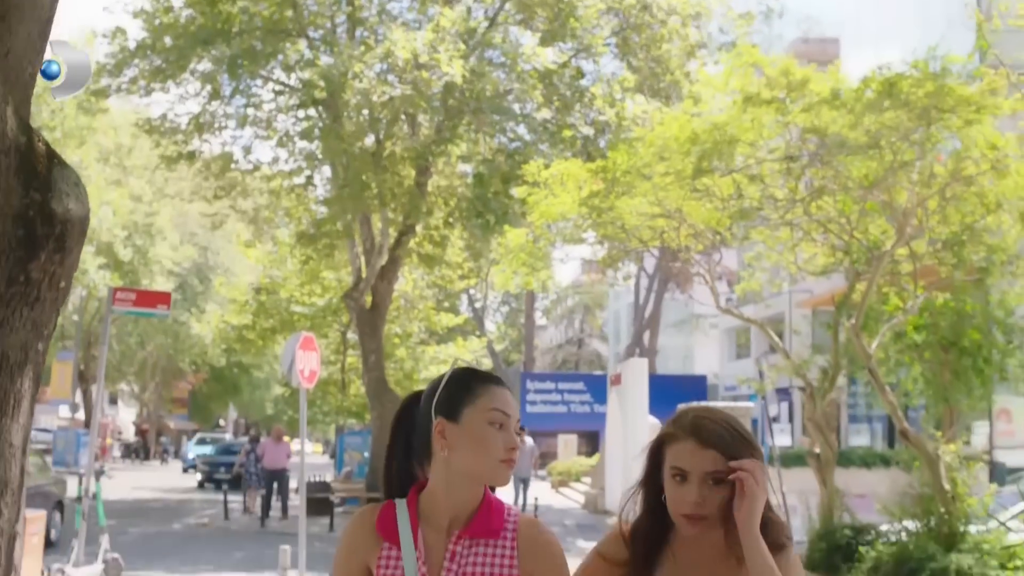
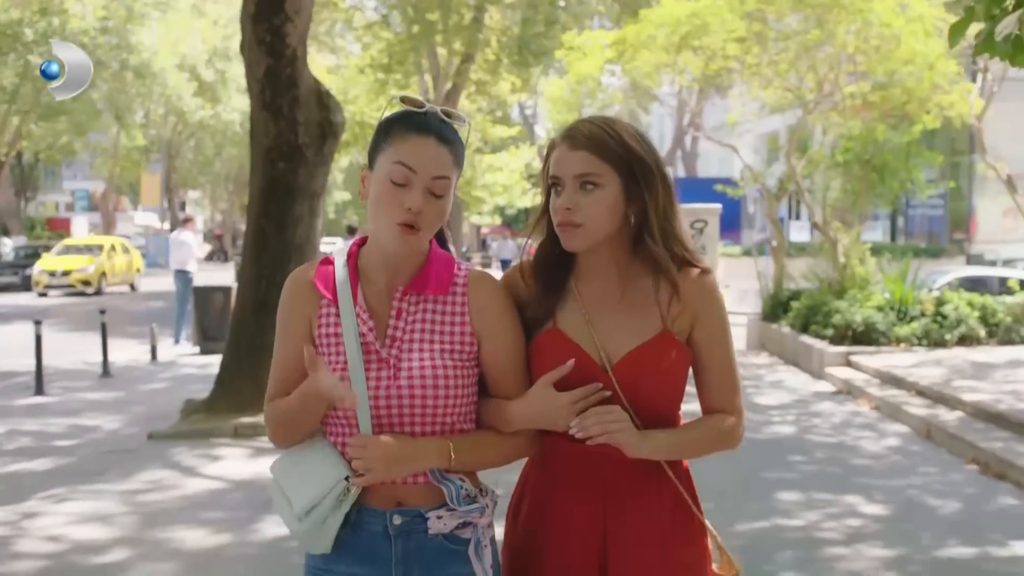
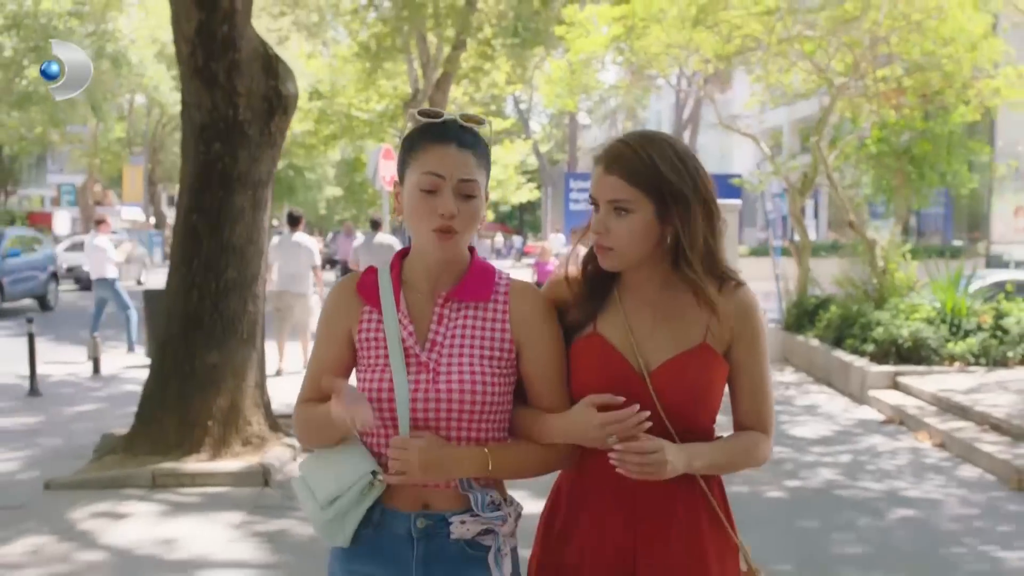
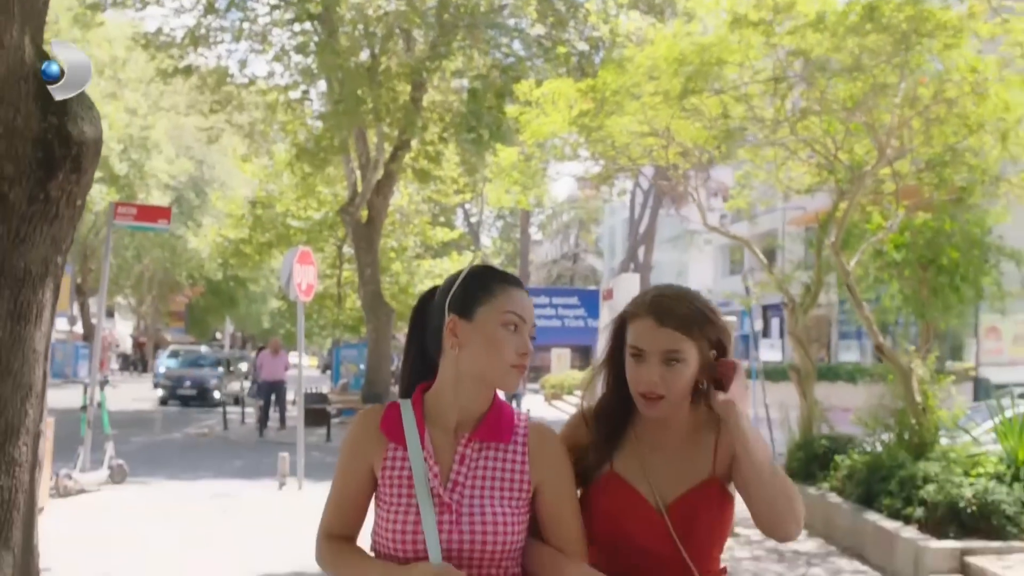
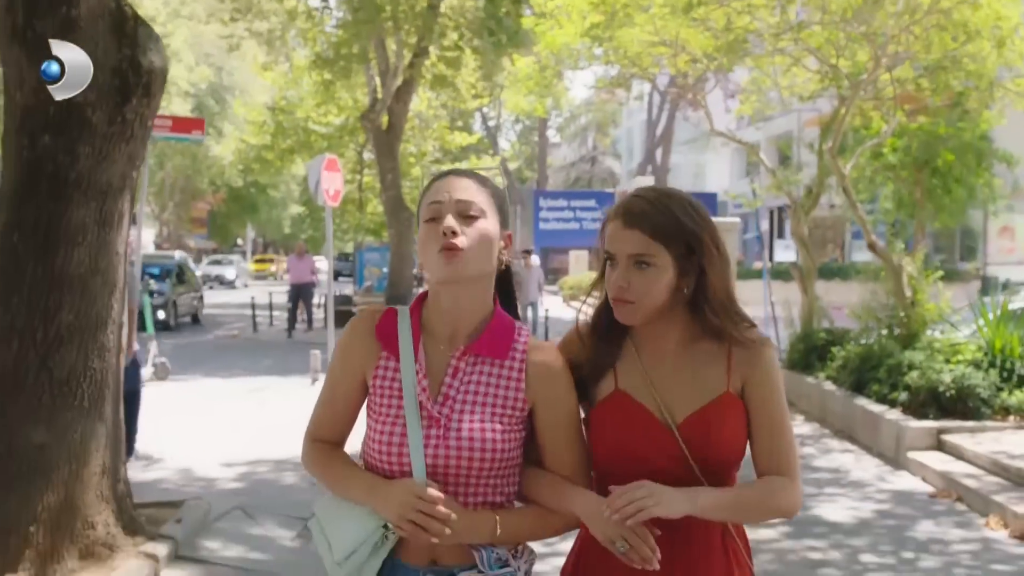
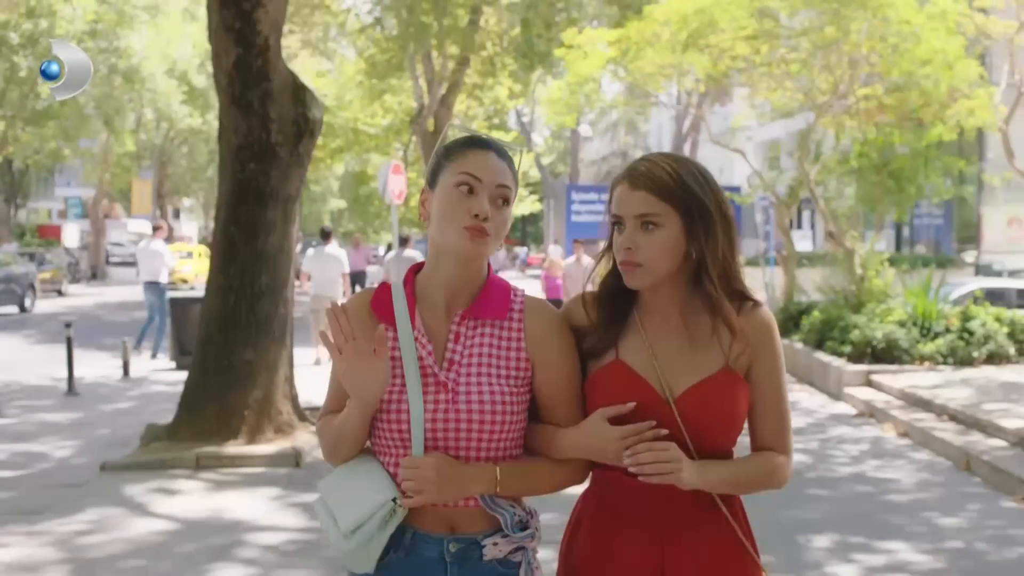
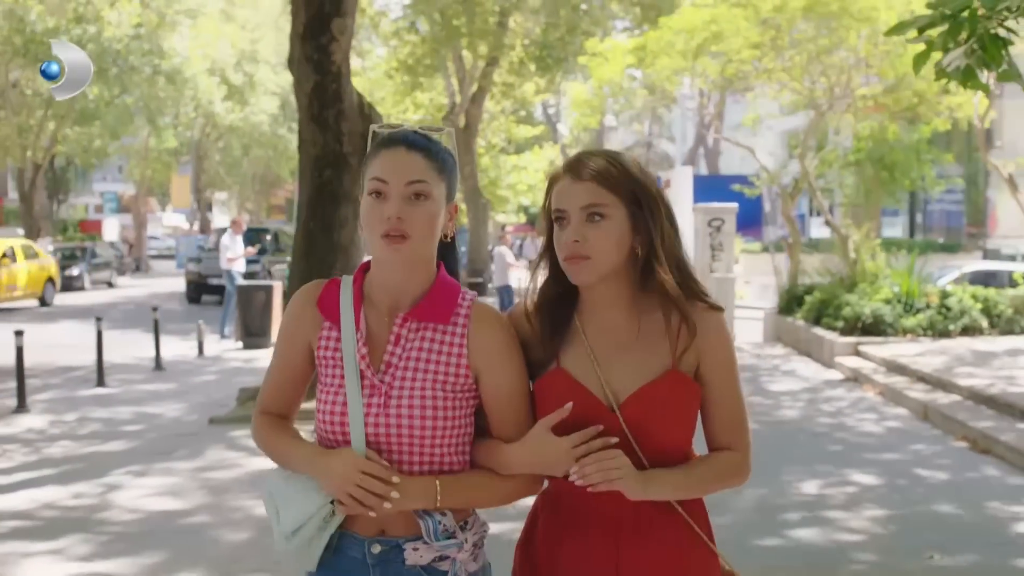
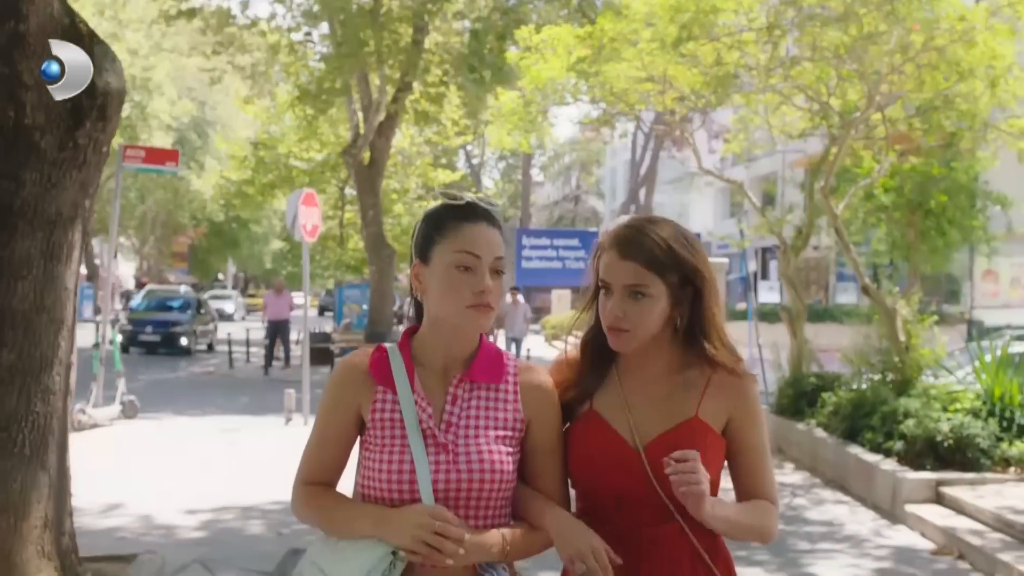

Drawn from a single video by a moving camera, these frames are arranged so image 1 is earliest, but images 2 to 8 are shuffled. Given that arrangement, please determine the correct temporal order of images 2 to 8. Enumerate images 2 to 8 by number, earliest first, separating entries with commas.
4, 8, 5, 3, 6, 2, 7
